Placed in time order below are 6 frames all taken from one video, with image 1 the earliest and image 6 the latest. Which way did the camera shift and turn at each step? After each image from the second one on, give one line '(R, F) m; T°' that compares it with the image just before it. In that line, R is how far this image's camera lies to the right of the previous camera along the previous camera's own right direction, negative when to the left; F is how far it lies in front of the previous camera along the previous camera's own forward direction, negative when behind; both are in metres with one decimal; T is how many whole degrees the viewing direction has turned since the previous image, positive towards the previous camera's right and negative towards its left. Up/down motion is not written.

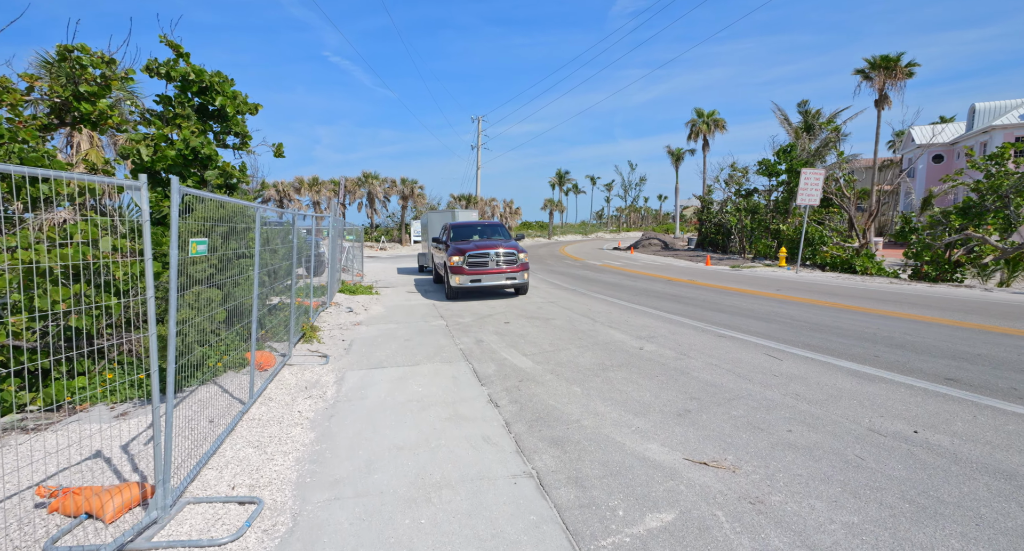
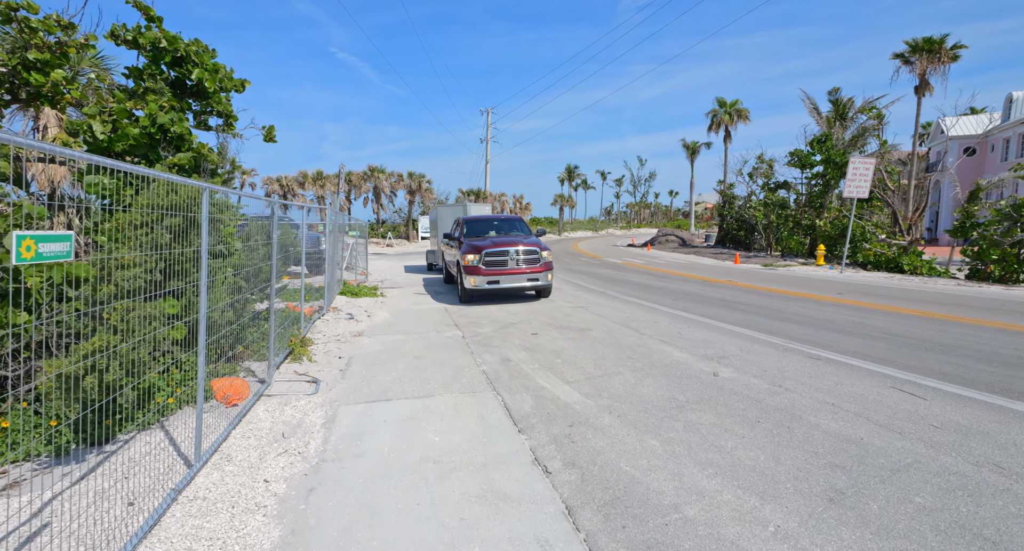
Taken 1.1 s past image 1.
(-0.3, +1.3) m; -1°
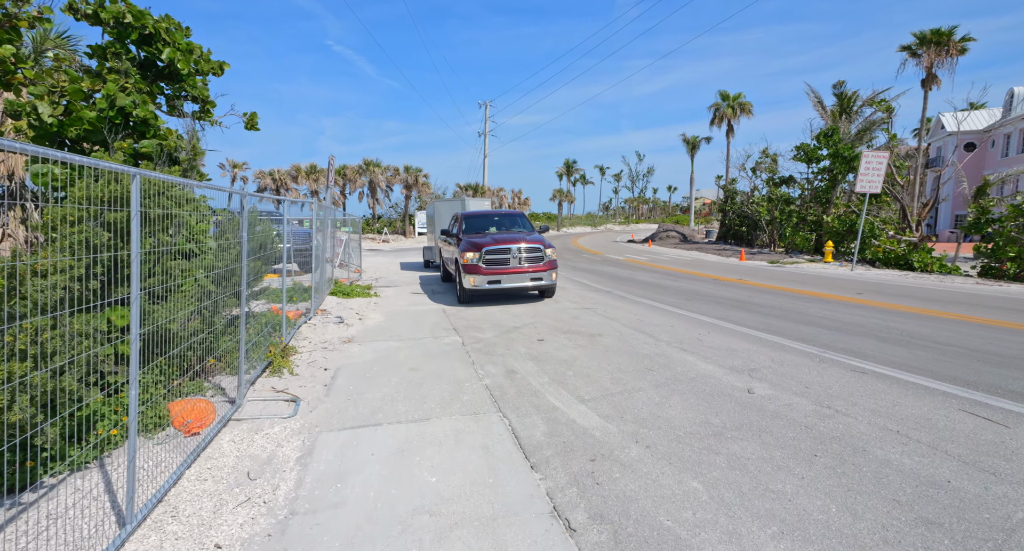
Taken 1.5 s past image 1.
(-0.1, +0.6) m; 0°
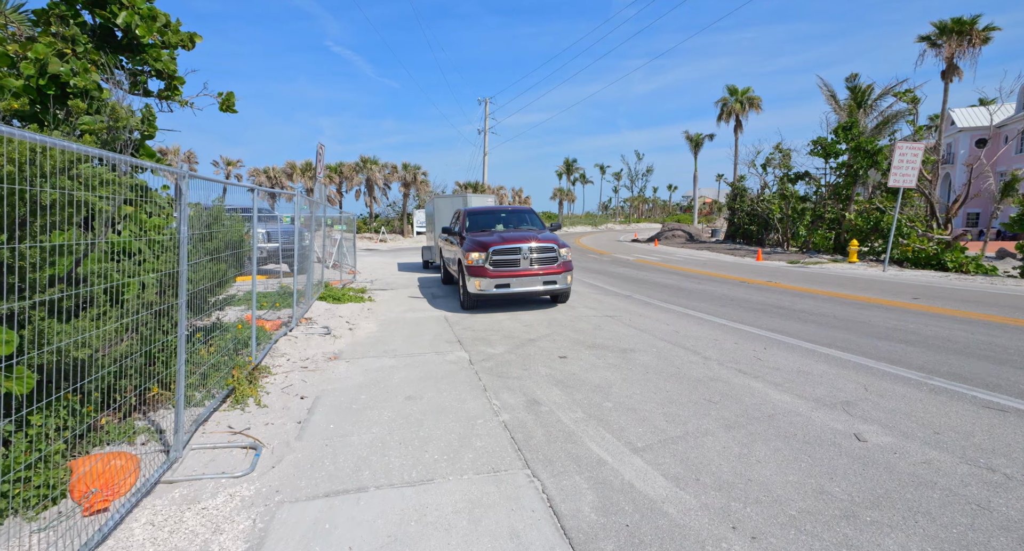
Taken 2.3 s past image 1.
(-0.2, +1.0) m; 0°
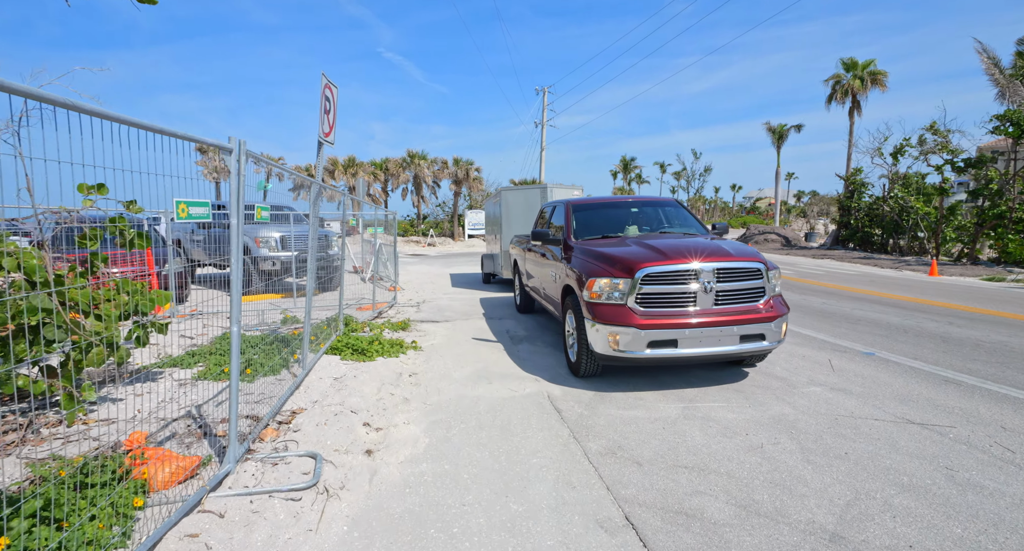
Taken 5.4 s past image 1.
(-1.1, +3.9) m; -5°
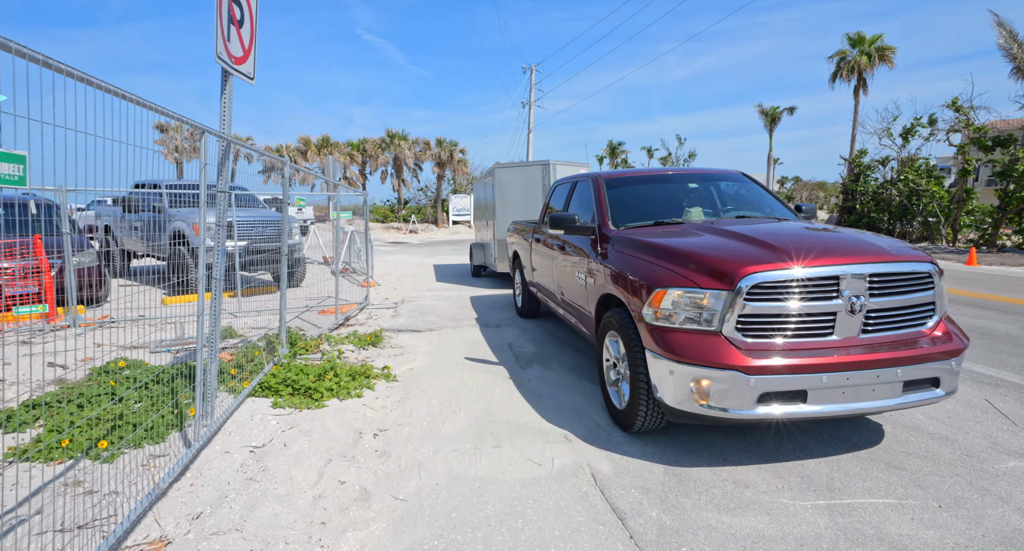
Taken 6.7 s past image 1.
(-0.2, +1.8) m; +2°
